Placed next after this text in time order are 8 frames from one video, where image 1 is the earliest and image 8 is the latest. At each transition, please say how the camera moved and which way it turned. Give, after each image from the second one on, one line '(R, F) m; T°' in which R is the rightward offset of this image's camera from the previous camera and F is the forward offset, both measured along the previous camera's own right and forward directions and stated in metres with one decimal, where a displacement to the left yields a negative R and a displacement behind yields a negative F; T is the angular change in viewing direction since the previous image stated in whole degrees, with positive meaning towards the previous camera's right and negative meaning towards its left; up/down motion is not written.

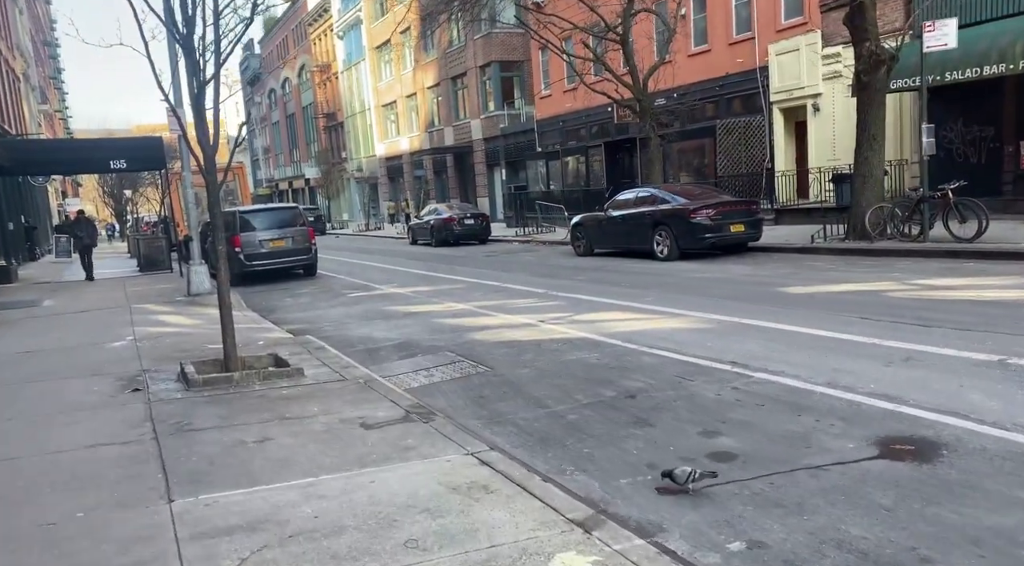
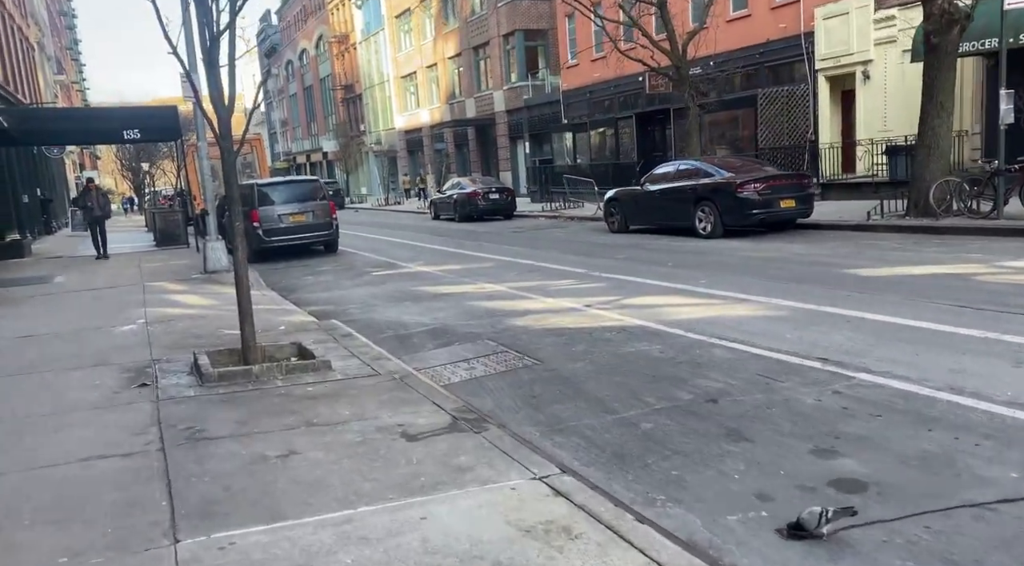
(-0.3, +0.9) m; -1°
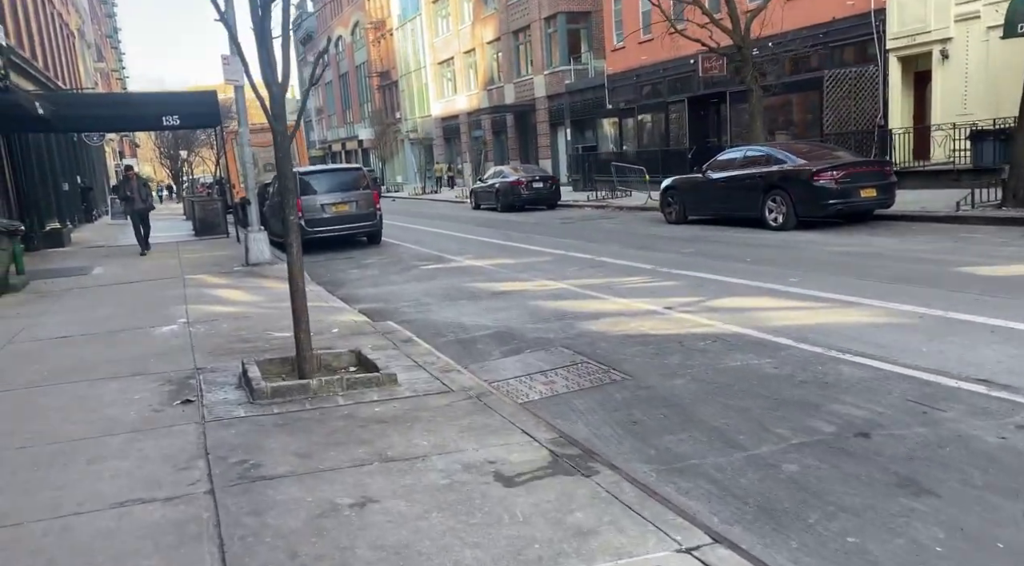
(-0.4, +0.9) m; -2°
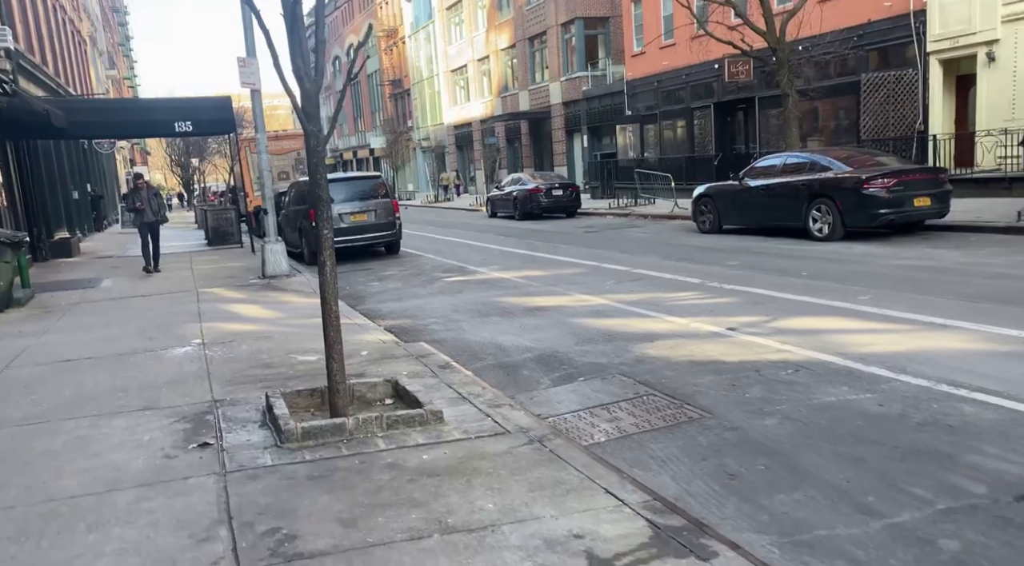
(-0.3, +0.8) m; -1°
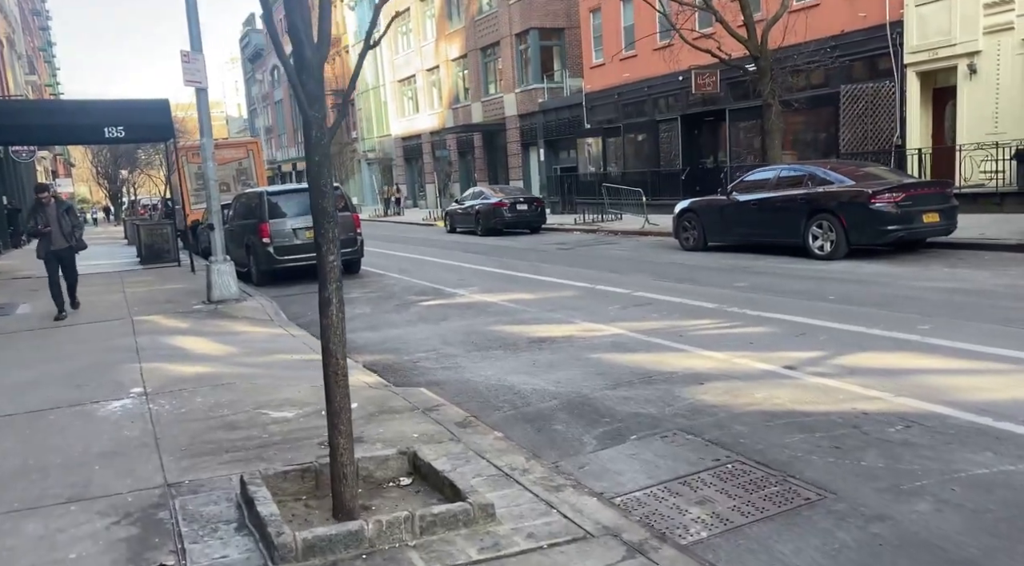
(-0.6, +1.4) m; +4°
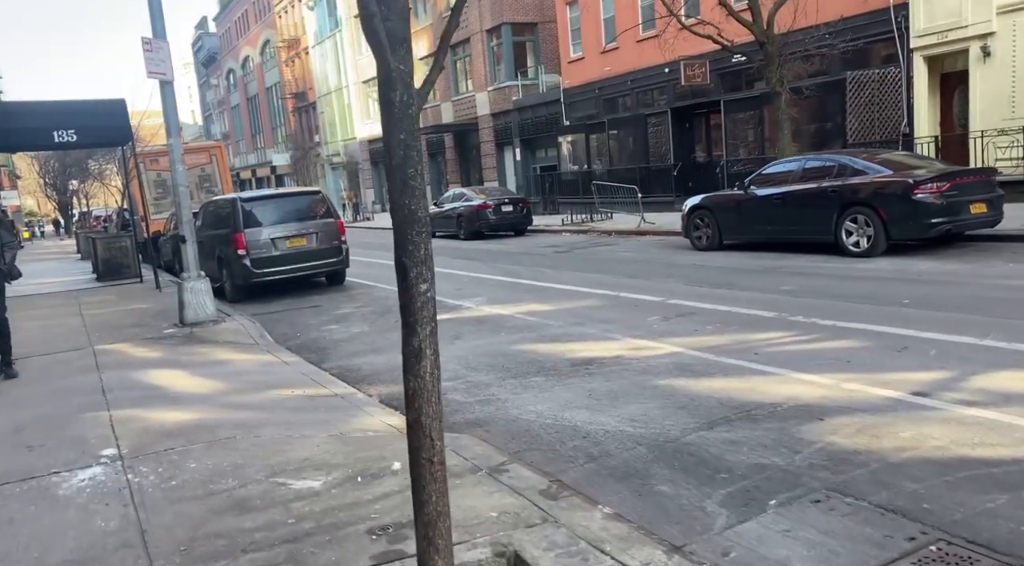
(-0.7, +1.3) m; +3°
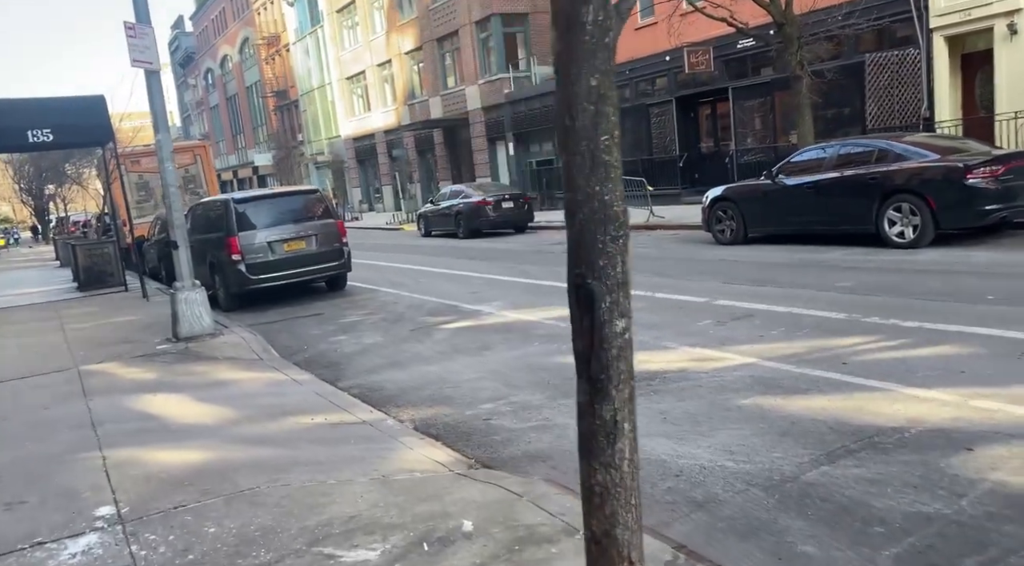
(-0.5, +0.9) m; +1°
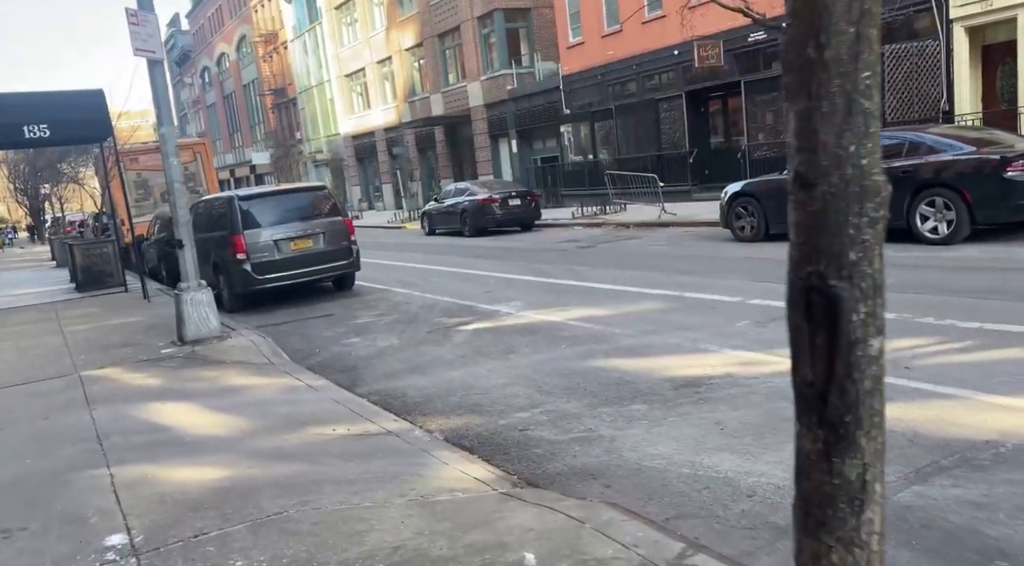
(-0.3, +0.5) m; 0°
